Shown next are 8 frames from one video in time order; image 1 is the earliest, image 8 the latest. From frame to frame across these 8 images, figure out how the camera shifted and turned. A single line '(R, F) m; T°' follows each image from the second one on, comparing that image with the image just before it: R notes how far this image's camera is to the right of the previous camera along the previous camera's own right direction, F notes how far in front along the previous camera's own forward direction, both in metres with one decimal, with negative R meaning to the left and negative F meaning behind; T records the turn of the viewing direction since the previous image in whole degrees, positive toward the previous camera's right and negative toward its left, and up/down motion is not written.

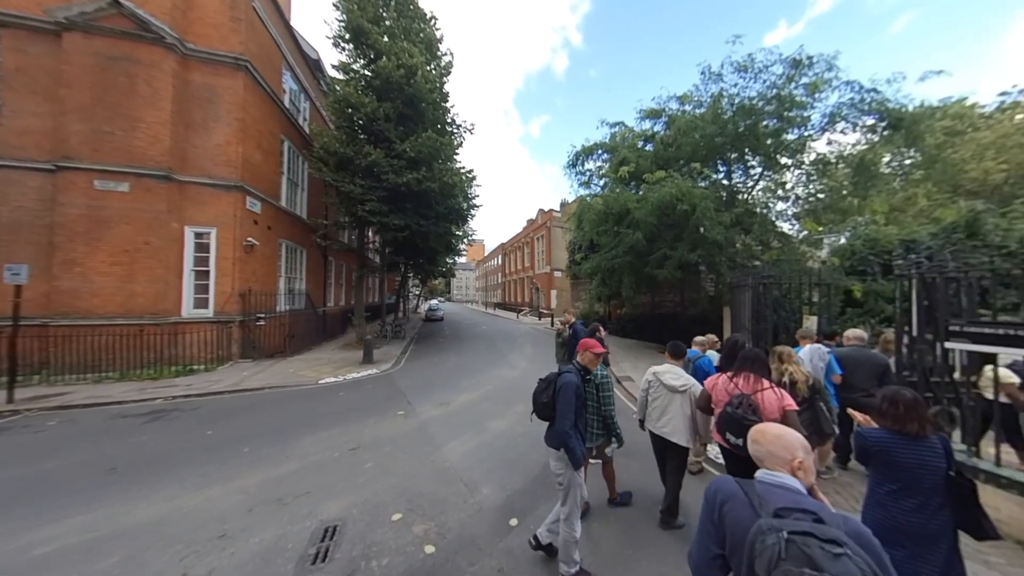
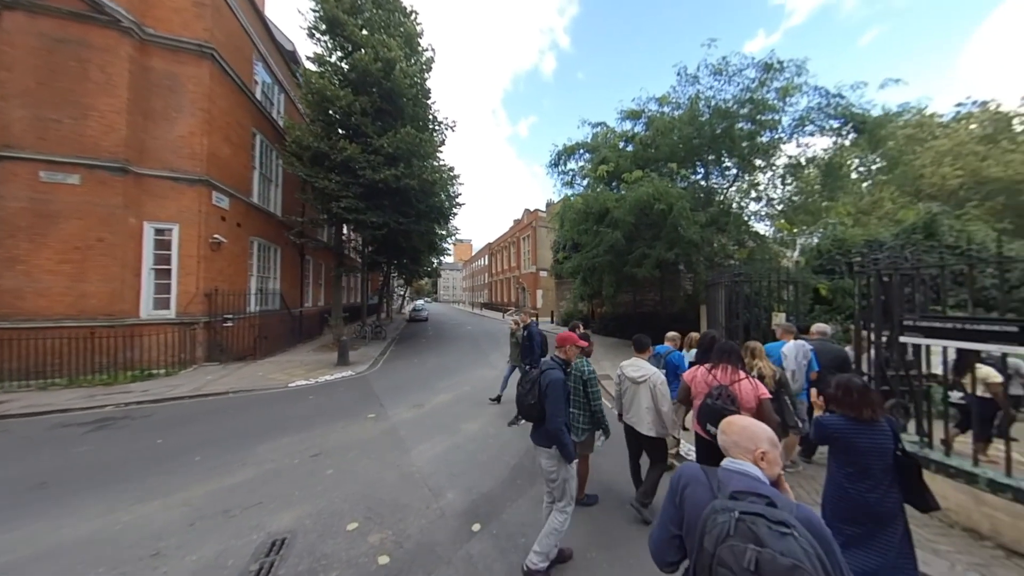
(+0.4, +0.1) m; +2°
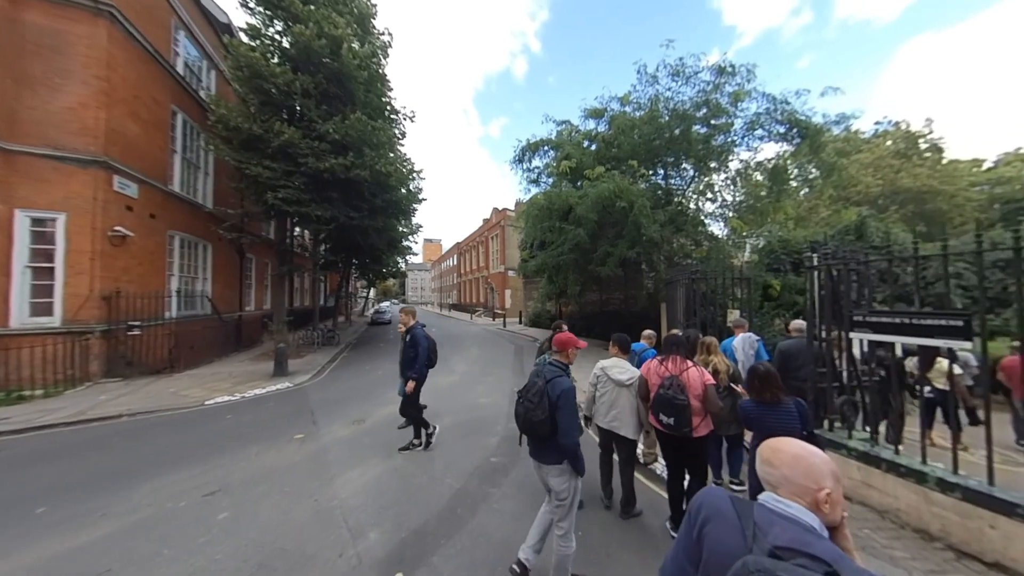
(+0.5, +0.6) m; +6°
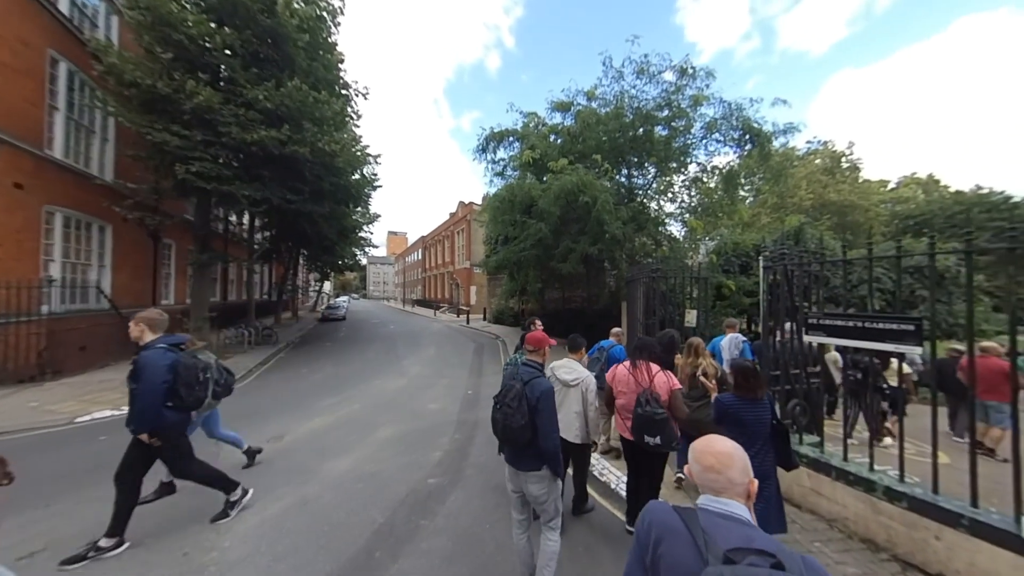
(+0.4, +0.7) m; +6°
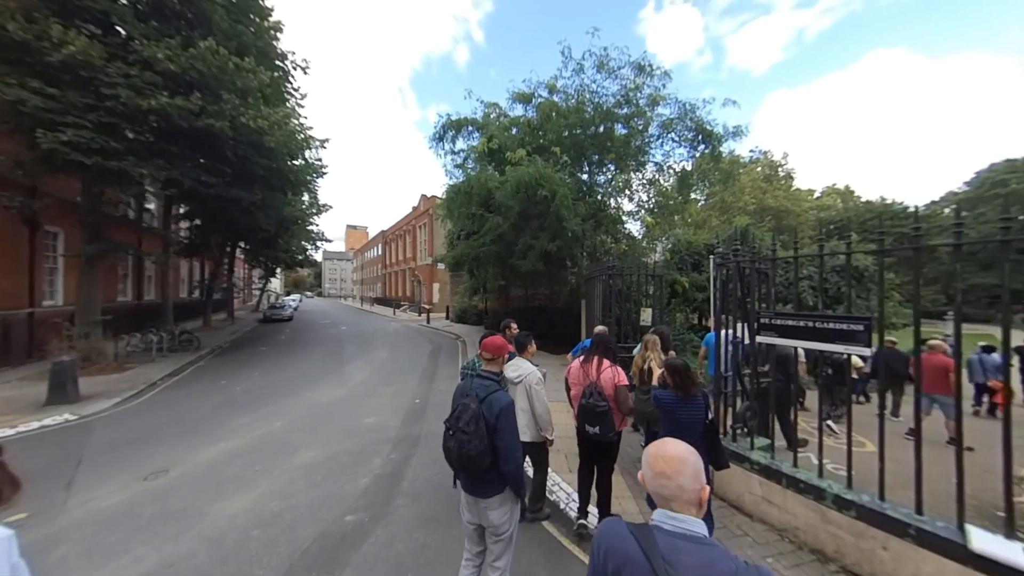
(+0.5, +0.6) m; +6°
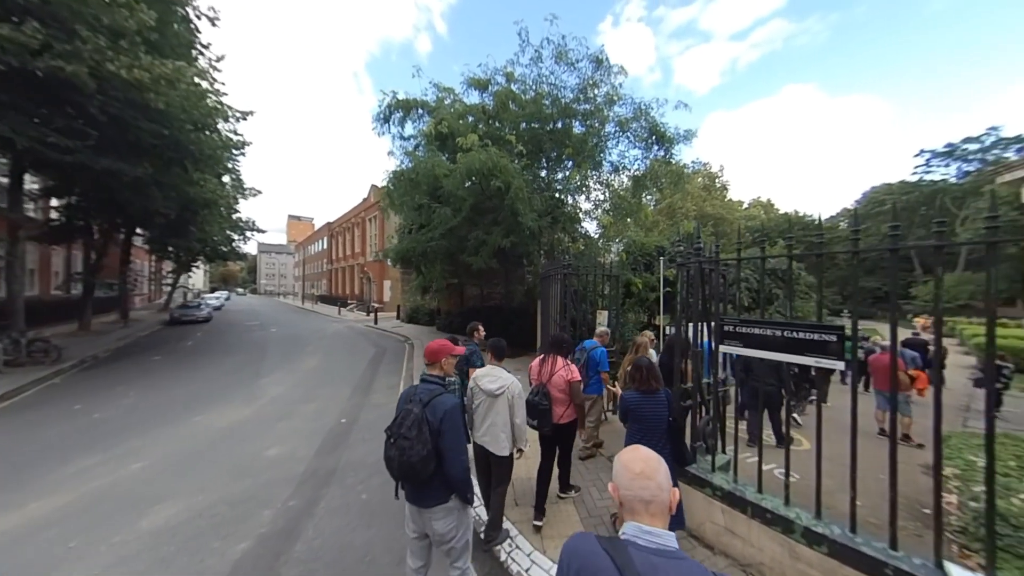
(+0.4, +0.9) m; +8°
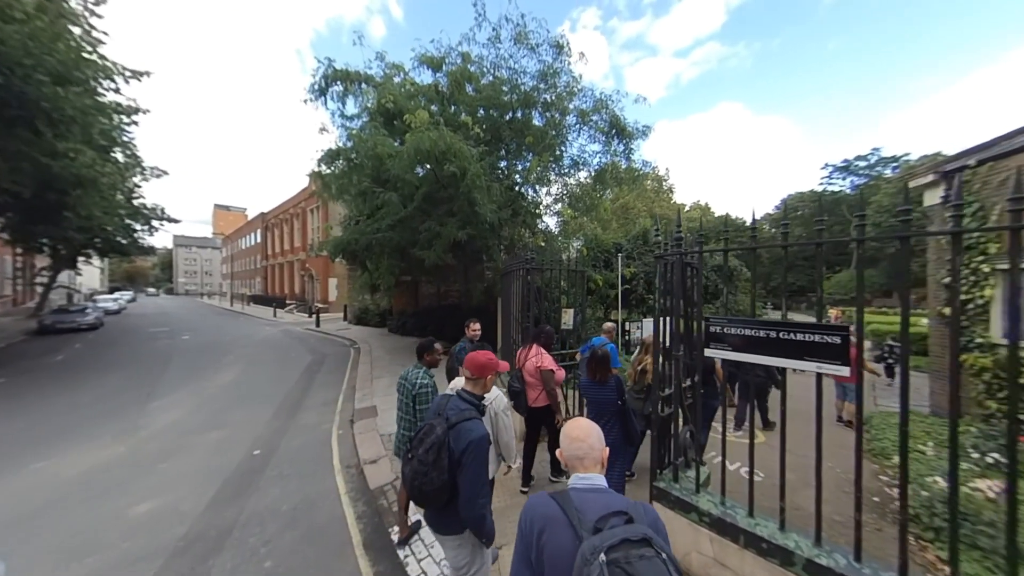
(+0.1, +0.8) m; +8°
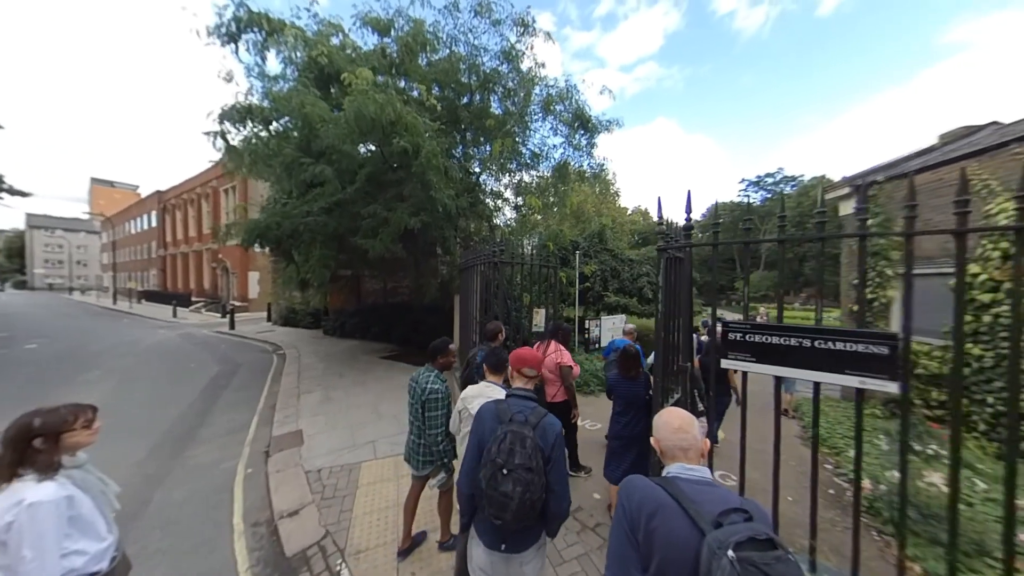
(-0.2, +0.9) m; +9°
